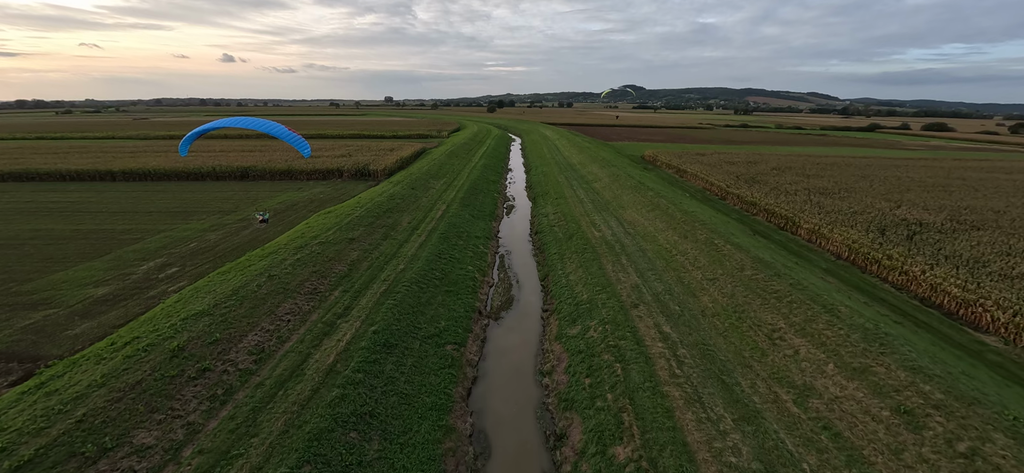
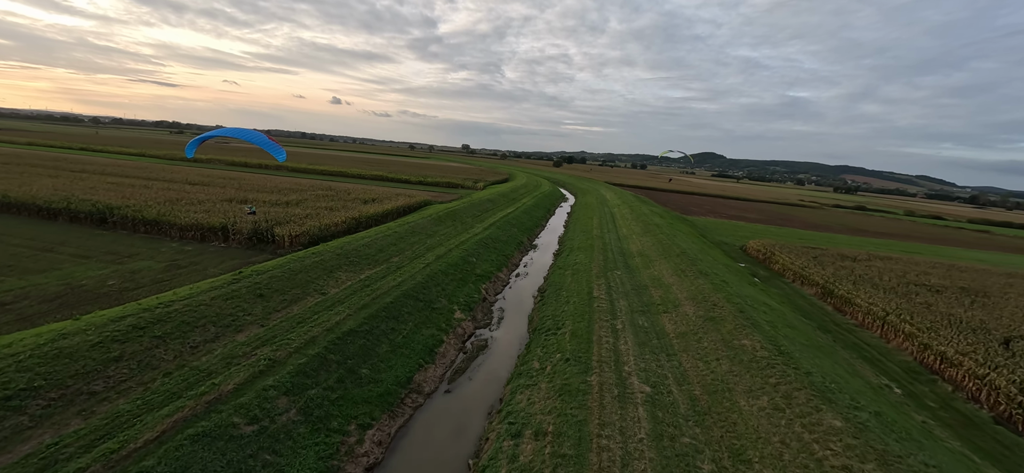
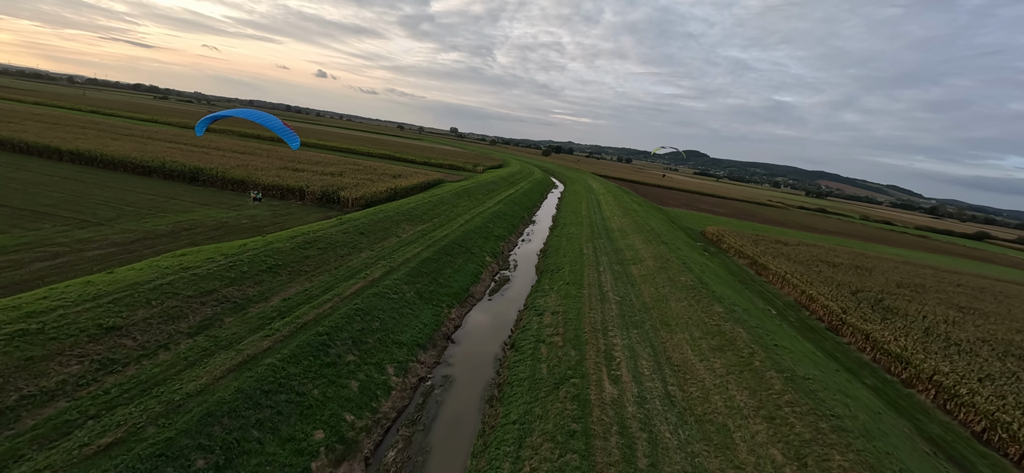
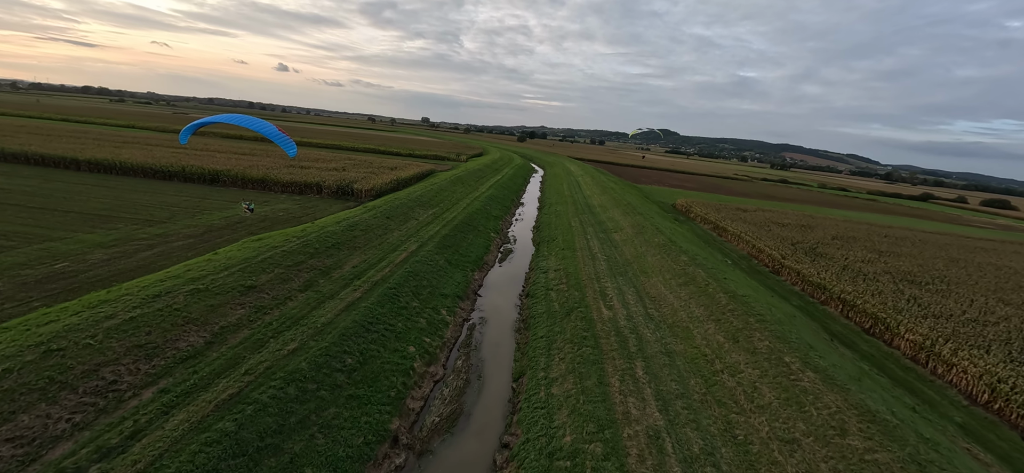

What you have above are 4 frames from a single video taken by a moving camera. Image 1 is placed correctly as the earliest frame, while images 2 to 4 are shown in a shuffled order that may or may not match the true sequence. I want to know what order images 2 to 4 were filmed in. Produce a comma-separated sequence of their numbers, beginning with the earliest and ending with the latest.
4, 3, 2
